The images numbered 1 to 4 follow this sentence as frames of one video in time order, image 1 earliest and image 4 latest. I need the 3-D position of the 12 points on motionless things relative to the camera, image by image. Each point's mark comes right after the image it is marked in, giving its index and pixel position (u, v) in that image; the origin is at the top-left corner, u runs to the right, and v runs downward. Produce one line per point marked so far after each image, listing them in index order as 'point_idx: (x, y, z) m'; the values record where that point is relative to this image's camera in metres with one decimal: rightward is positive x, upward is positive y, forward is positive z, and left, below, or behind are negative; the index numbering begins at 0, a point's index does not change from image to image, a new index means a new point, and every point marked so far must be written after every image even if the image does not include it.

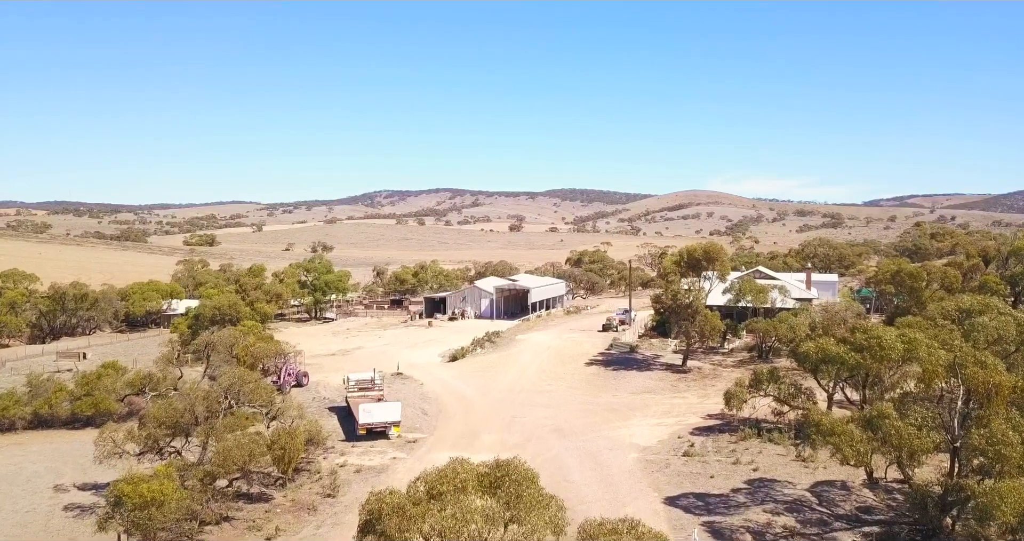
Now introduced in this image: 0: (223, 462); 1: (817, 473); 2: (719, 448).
0: (-7.5, -5.0, +15.9) m
1: (+8.7, -5.8, +17.3) m
2: (+6.7, -5.8, +19.9) m
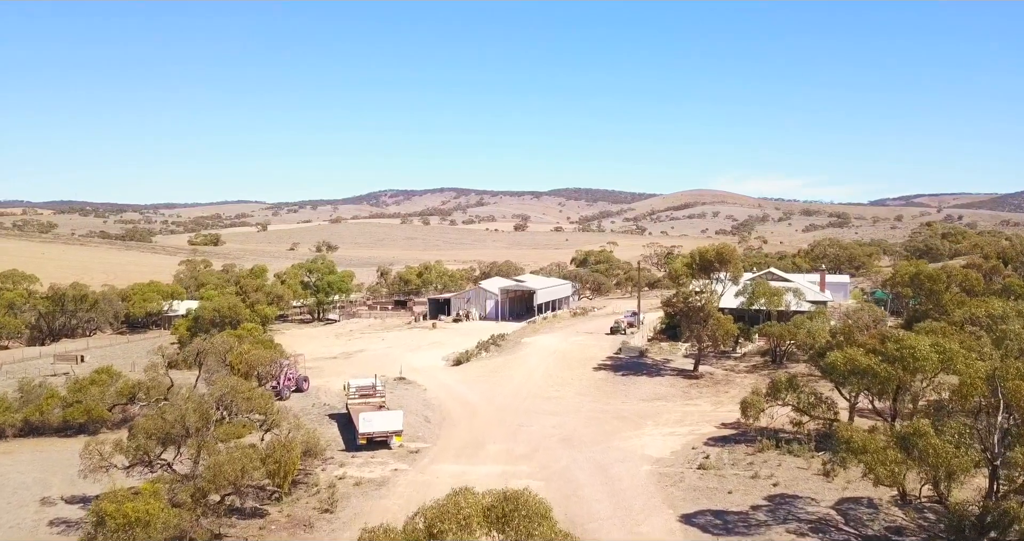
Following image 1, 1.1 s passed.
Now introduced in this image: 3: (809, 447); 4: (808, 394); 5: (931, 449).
0: (-7.4, -5.1, +15.0) m
1: (+8.9, -5.9, +16.3) m
2: (+6.9, -5.9, +18.9) m
3: (+9.3, -5.6, +19.2) m
4: (+9.5, -4.0, +19.5) m
5: (+8.3, -3.5, +12.1) m
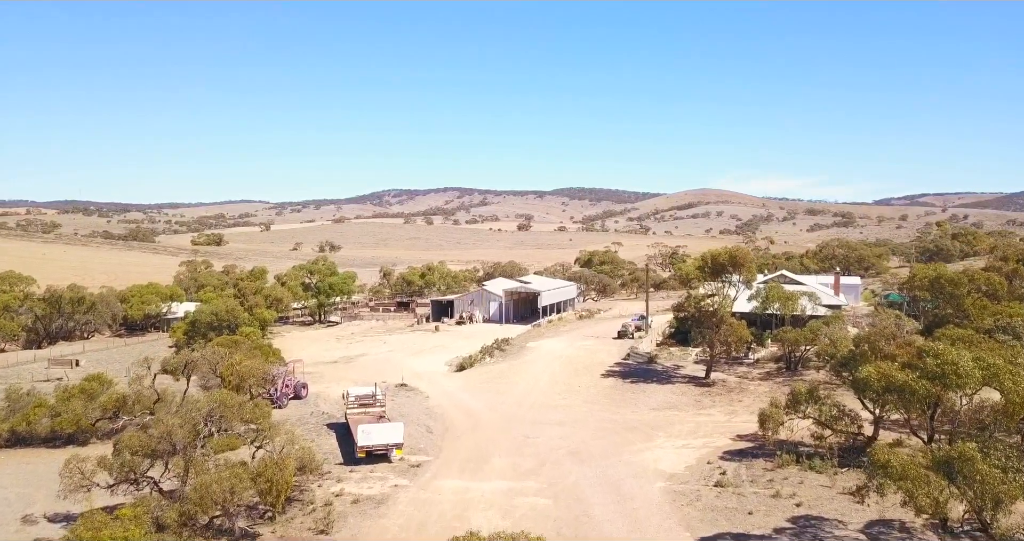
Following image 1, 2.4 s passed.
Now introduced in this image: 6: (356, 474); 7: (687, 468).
0: (-7.2, -5.3, +14.1) m
1: (+9.1, -6.1, +15.3) m
2: (+7.1, -6.1, +17.9) m
3: (+9.5, -5.7, +18.1) m
4: (+9.7, -4.1, +18.5) m
5: (+8.5, -3.7, +11.1) m
6: (-5.0, -6.5, +19.4) m
7: (+5.5, -6.2, +19.1) m
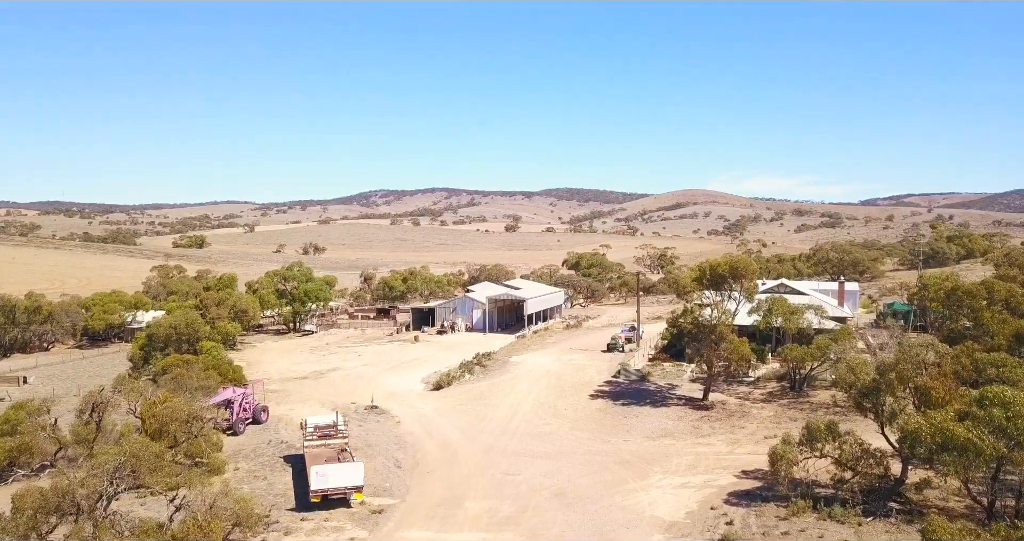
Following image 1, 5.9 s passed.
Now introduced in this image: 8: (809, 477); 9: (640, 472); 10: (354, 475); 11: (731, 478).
0: (-7.8, -5.8, +11.4) m
1: (+8.5, -6.5, +12.9) m
2: (+6.5, -6.6, +15.5) m
3: (+8.9, -6.2, +15.8) m
4: (+9.0, -4.6, +16.1) m
5: (+8.0, -4.2, +8.7) m
6: (-5.6, -7.0, +16.7) m
7: (+4.8, -6.7, +16.7) m
8: (+8.8, -6.1, +18.2) m
9: (+4.1, -6.5, +19.7) m
10: (-4.6, -5.9, +17.7) m
11: (+6.8, -6.4, +18.8) m
